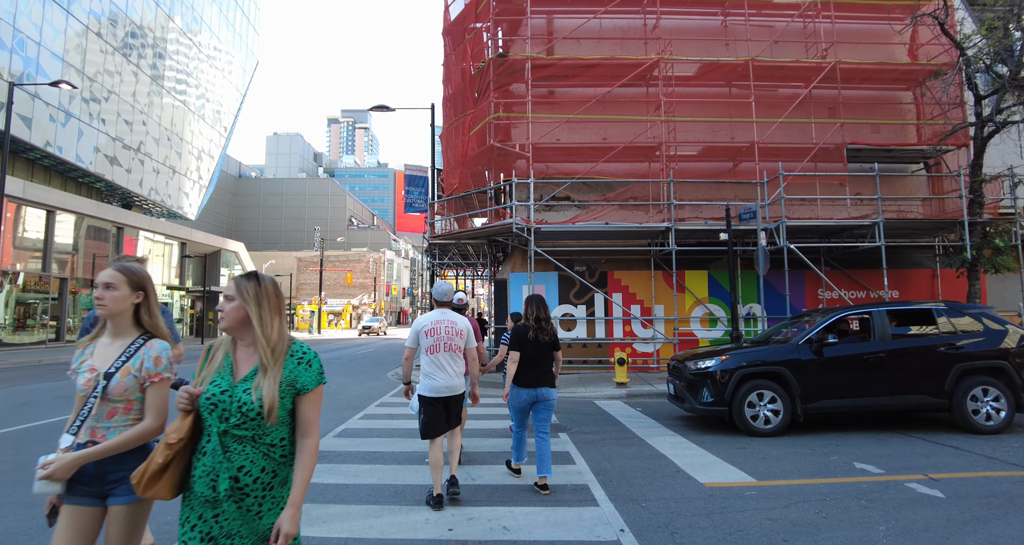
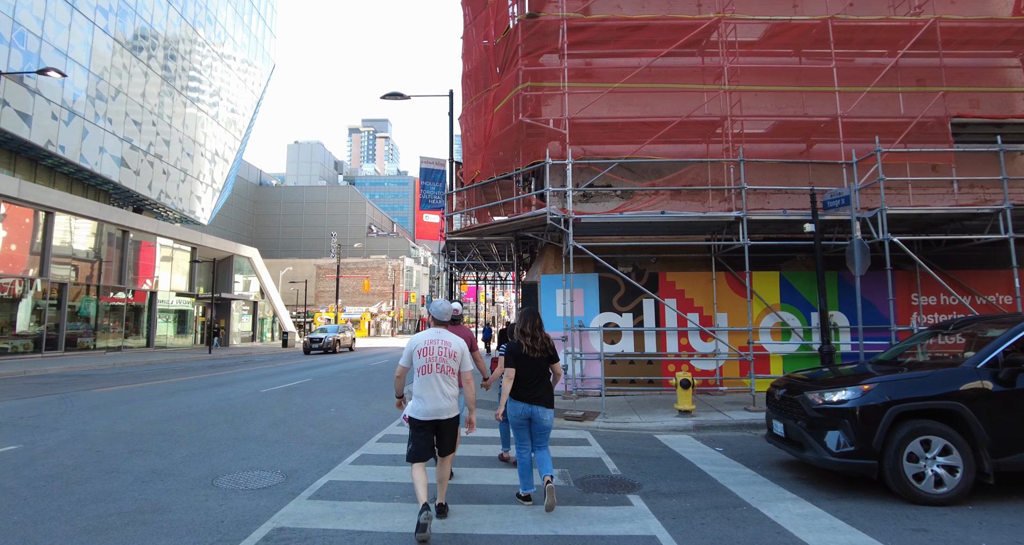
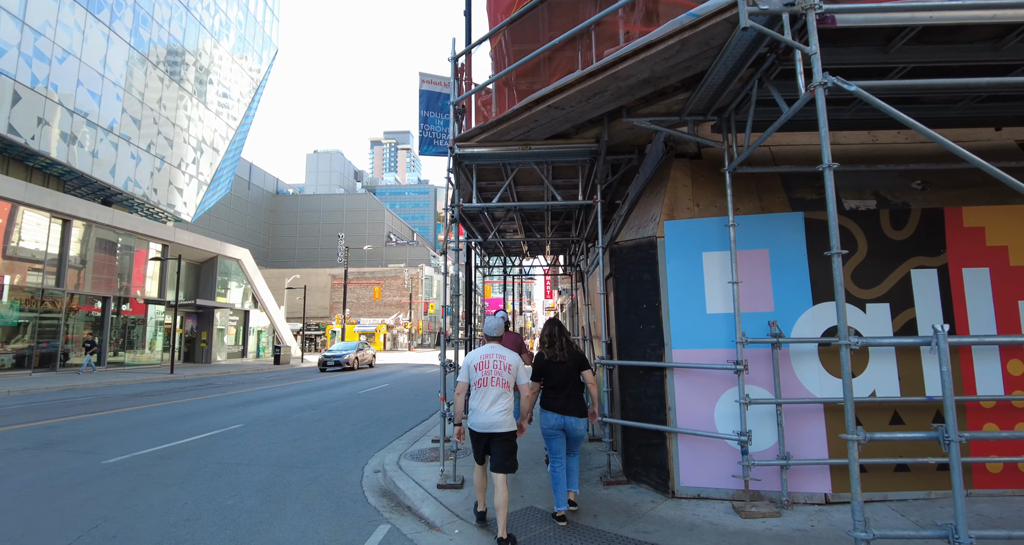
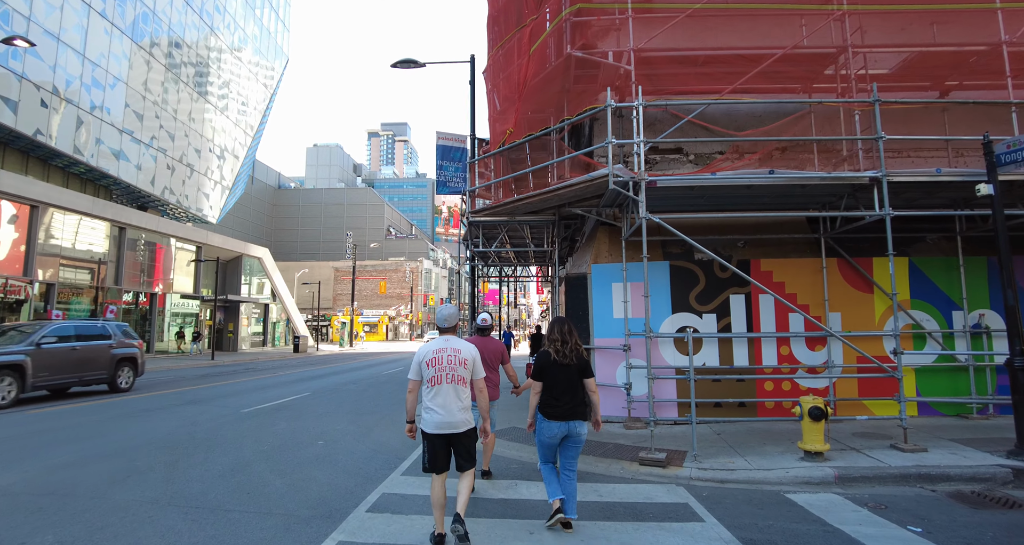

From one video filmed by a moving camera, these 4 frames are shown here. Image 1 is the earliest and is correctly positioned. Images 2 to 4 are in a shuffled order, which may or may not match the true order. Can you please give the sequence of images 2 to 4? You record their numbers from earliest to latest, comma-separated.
2, 4, 3
